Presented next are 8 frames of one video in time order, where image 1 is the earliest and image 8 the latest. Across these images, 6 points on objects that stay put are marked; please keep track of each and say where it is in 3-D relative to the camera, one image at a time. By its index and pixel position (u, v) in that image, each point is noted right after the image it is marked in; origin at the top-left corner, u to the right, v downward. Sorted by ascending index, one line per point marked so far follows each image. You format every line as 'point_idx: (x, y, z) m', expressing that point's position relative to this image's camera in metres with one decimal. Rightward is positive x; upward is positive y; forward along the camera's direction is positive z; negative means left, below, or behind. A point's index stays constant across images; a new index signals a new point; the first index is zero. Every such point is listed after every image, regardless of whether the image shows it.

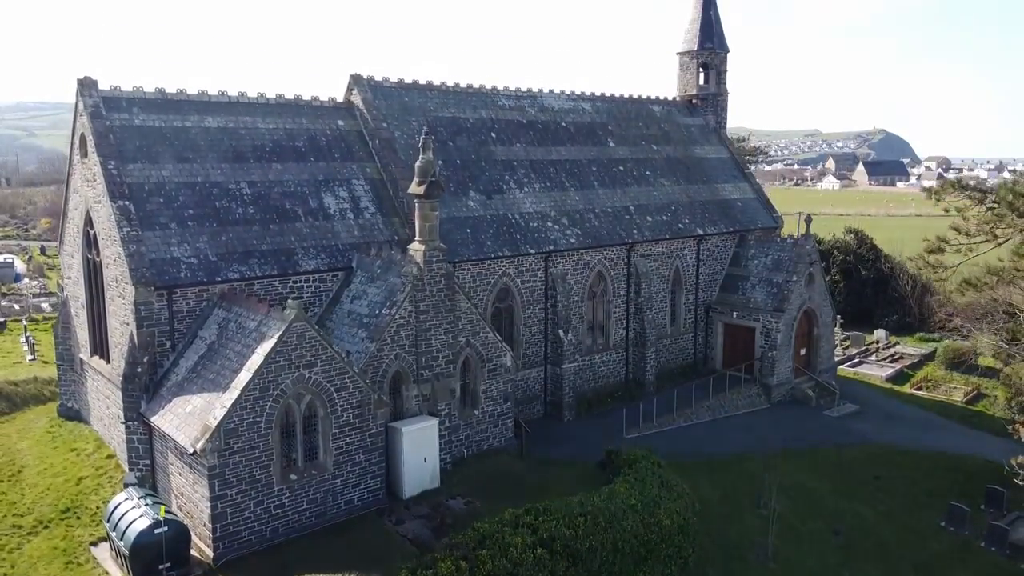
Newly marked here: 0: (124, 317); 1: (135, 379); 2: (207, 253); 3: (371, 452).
0: (-9.0, -0.7, +18.6) m
1: (-8.5, -2.1, +17.9) m
2: (-7.4, +0.8, +19.2) m
3: (-3.2, -3.7, +17.9) m
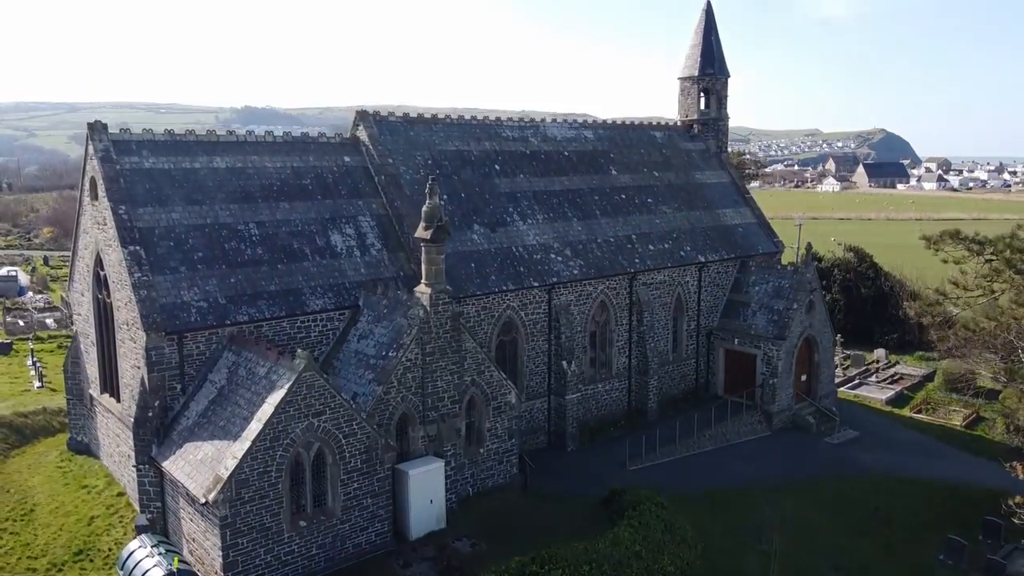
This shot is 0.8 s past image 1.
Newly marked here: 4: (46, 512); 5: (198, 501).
0: (-8.9, -1.7, +18.8) m
1: (-8.4, -3.1, +18.2) m
2: (-7.2, -0.2, +19.5) m
3: (-3.1, -4.8, +18.2) m
4: (-11.8, -5.6, +19.9) m
5: (-6.4, -4.4, +16.4) m
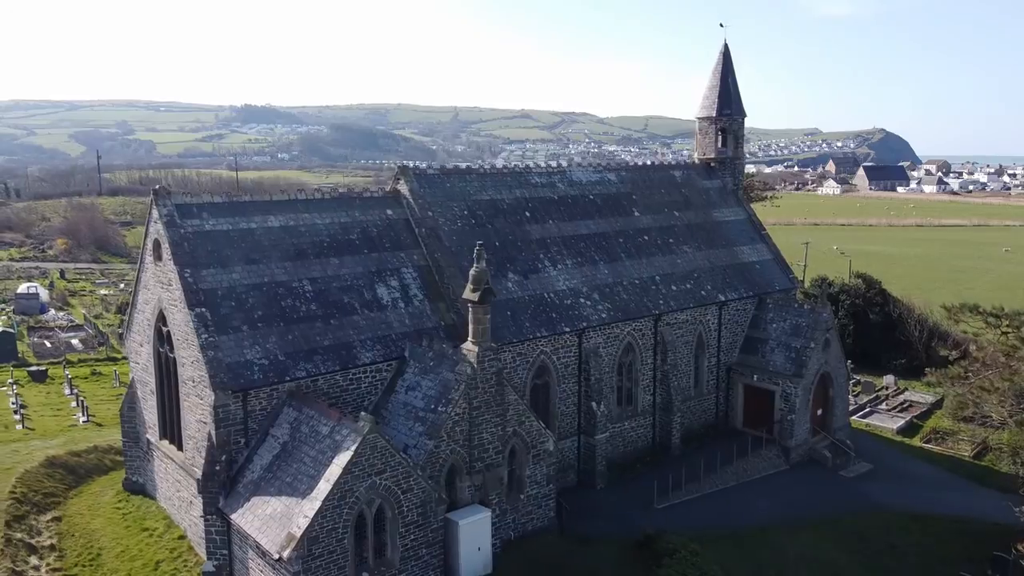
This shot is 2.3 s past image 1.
0: (-7.8, -3.2, +20.0) m
1: (-7.3, -4.6, +19.4) m
2: (-6.1, -1.7, +20.7) m
3: (-2.0, -6.3, +19.4) m
4: (-10.7, -7.2, +21.1) m
5: (-5.3, -5.9, +17.6) m
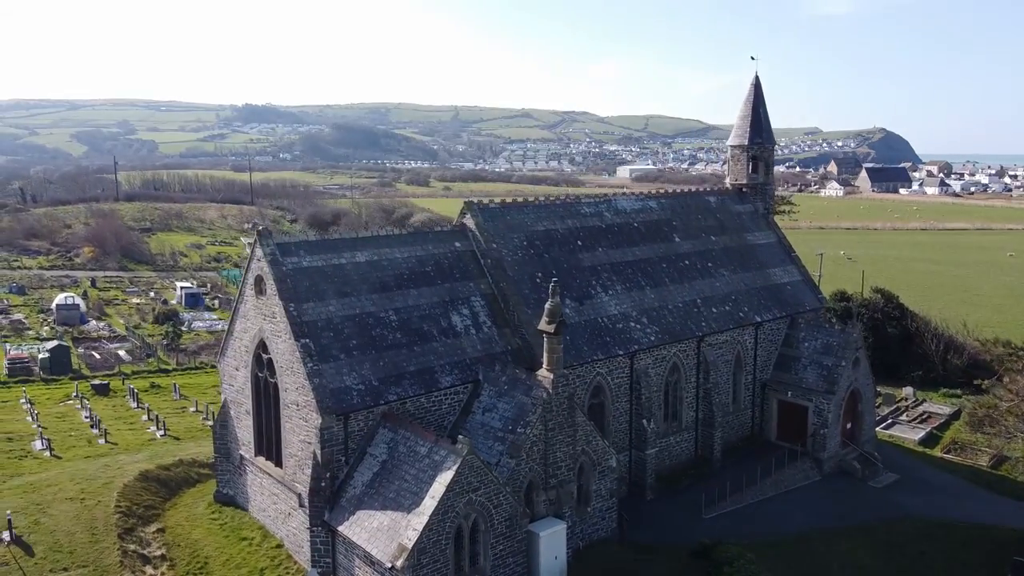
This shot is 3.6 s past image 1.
0: (-5.7, -4.2, +22.1) m
1: (-5.2, -5.6, +21.5) m
2: (-4.1, -2.6, +22.7) m
3: (+0.1, -7.2, +21.5) m
4: (-8.6, -8.1, +23.2) m
5: (-3.3, -6.8, +19.7) m
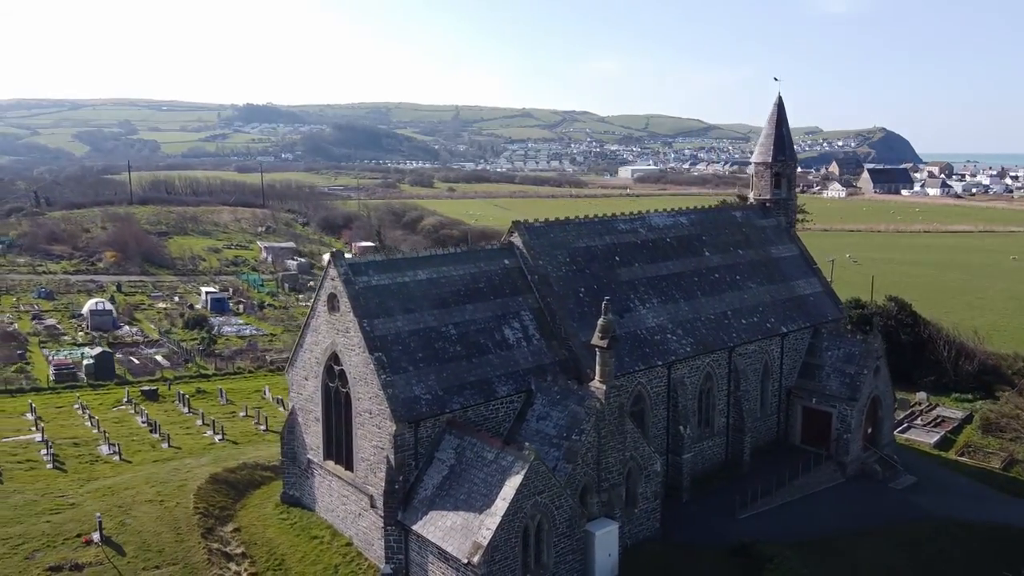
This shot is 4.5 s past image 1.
0: (-4.0, -4.7, +24.0) m
1: (-3.5, -6.1, +23.4) m
2: (-2.3, -3.2, +24.6) m
3: (+1.8, -7.8, +23.3) m
4: (-6.9, -8.6, +25.1) m
5: (-1.5, -7.4, +21.5) m
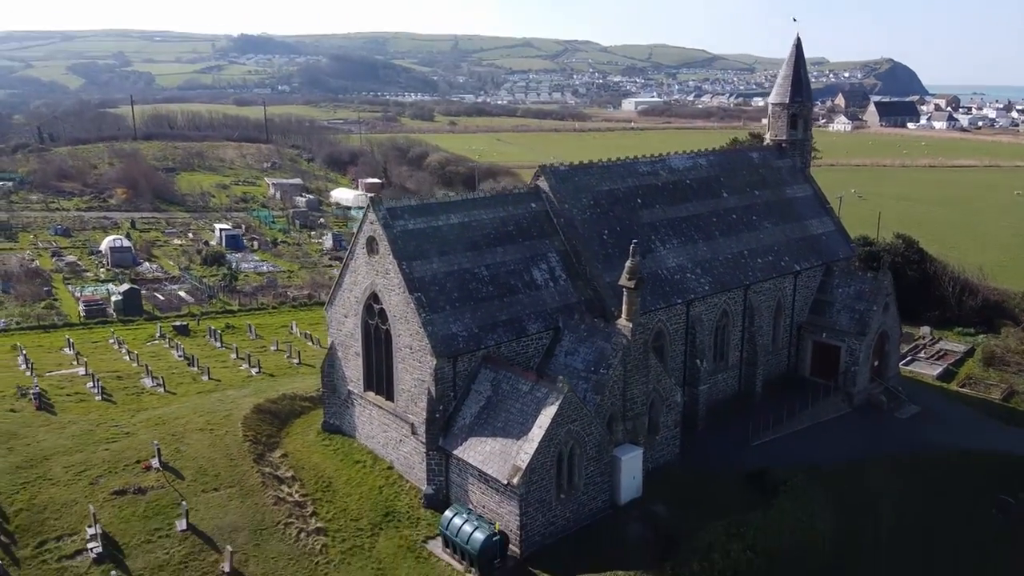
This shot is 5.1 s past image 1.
0: (-2.9, -2.9, +25.5) m
1: (-2.4, -4.3, +25.0) m
2: (-1.3, -1.3, +26.0) m
3: (+2.9, -5.9, +25.1) m
4: (-5.8, -6.7, +27.0) m
5: (-0.5, -5.7, +23.3) m
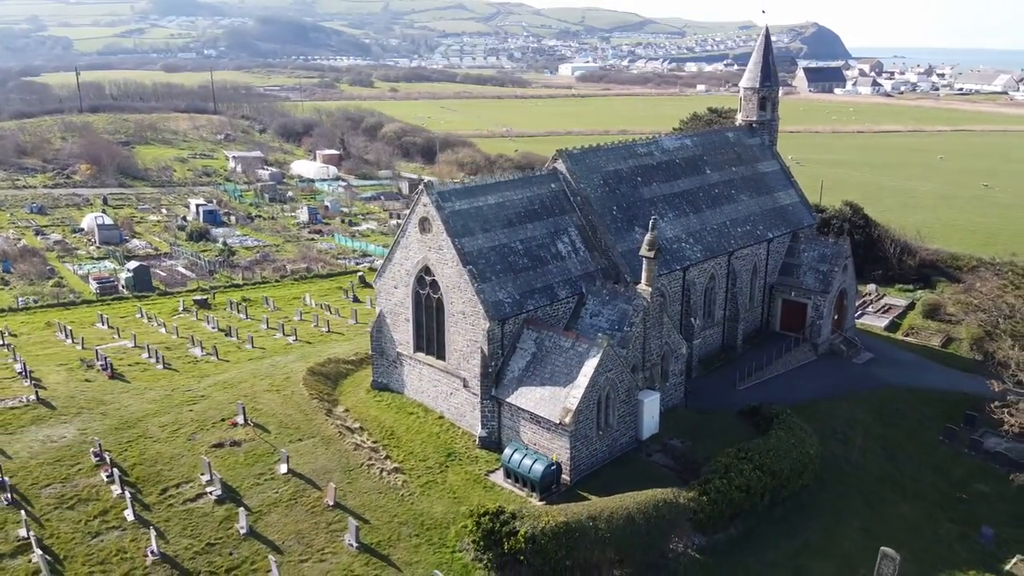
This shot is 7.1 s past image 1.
0: (-1.4, -1.9, +29.8) m
1: (-0.8, -3.3, +29.5) m
2: (+0.2, -0.2, +30.4) m
3: (+4.5, -4.8, +30.0) m
4: (-4.3, -5.7, +31.2) m
5: (+1.3, -4.8, +28.0) m
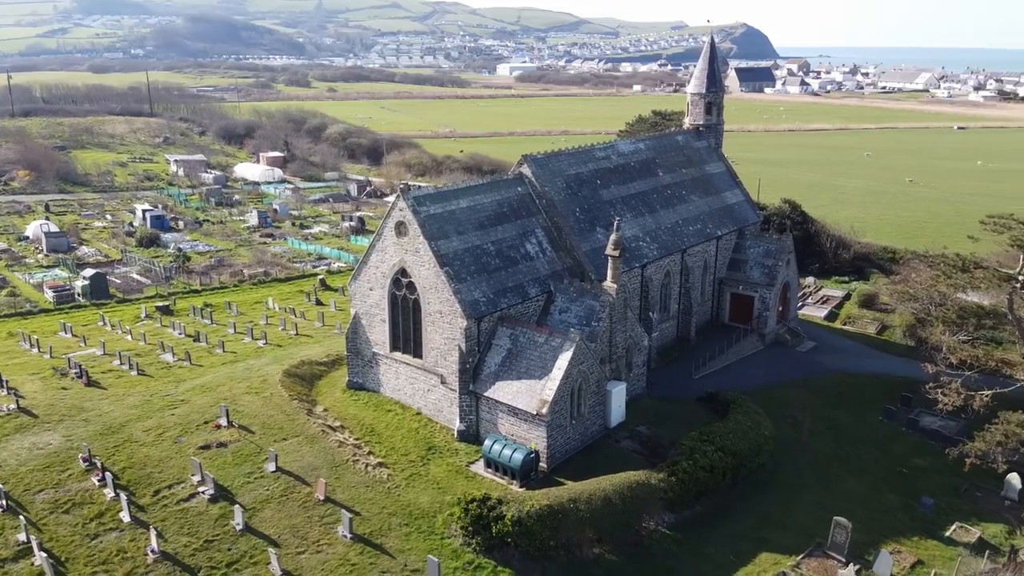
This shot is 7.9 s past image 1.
0: (-2.4, -1.9, +31.3) m
1: (-1.7, -3.3, +31.0) m
2: (-0.9, -0.2, +32.0) m
3: (+3.6, -4.7, +31.9) m
4: (-5.3, -5.8, +32.5) m
5: (+0.5, -4.7, +29.6) m
